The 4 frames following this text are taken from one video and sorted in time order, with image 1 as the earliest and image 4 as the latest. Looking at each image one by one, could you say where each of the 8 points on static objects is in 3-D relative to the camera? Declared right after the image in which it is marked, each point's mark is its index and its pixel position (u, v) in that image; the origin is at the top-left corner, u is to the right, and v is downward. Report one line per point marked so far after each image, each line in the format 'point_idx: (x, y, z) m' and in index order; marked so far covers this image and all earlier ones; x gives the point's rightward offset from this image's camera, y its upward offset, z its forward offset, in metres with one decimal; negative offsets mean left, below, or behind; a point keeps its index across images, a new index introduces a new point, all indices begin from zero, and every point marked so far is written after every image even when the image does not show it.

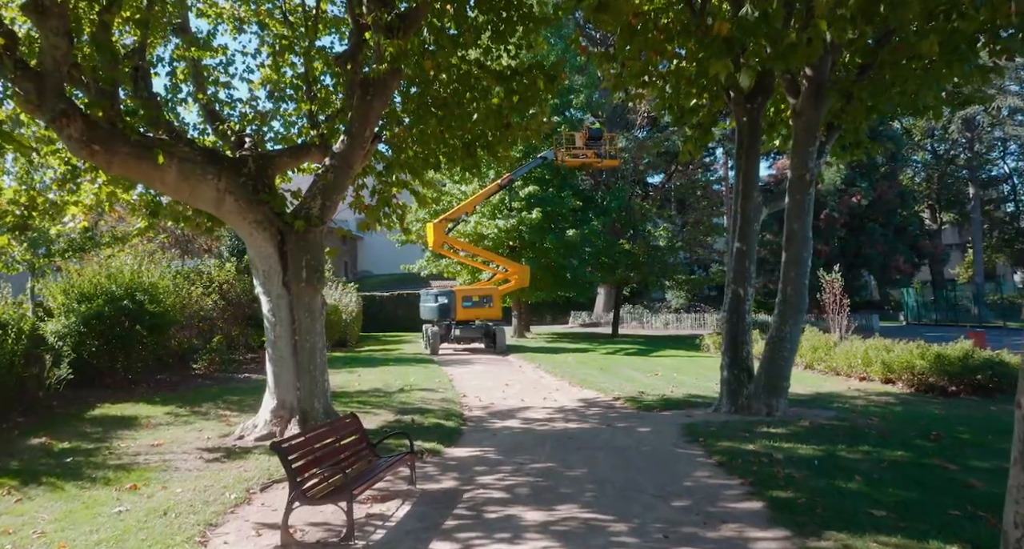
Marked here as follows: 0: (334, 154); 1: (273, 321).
0: (-2.4, +1.6, +10.6) m
1: (-3.1, -0.6, +10.1) m
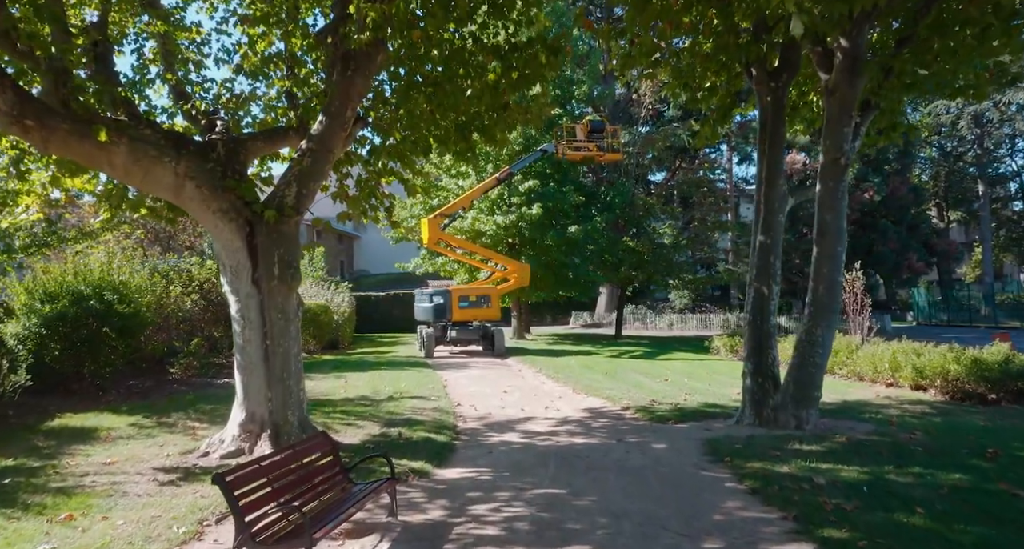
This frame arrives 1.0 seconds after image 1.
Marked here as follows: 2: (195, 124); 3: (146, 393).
0: (-2.4, +1.7, +9.5) m
1: (-3.1, -0.6, +9.0) m
2: (-4.5, +2.1, +11.1) m
3: (-6.6, -2.1, +14.1) m
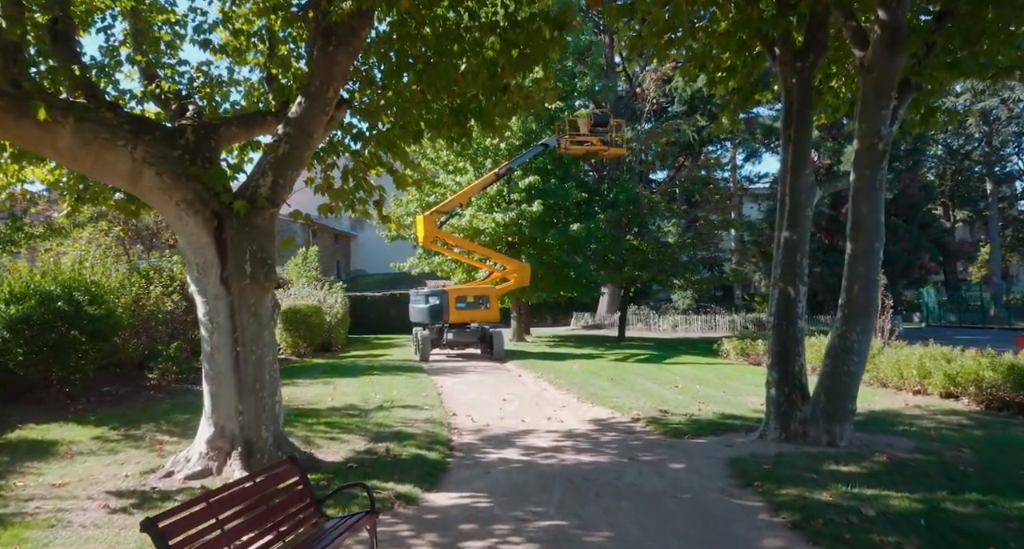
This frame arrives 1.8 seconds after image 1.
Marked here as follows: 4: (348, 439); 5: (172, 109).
0: (-2.4, +1.7, +8.5) m
1: (-3.1, -0.5, +8.0) m
2: (-4.5, +2.2, +10.2) m
3: (-6.6, -2.1, +13.1) m
4: (-2.0, -2.0, +9.3) m
5: (-4.4, +2.1, +10.1) m
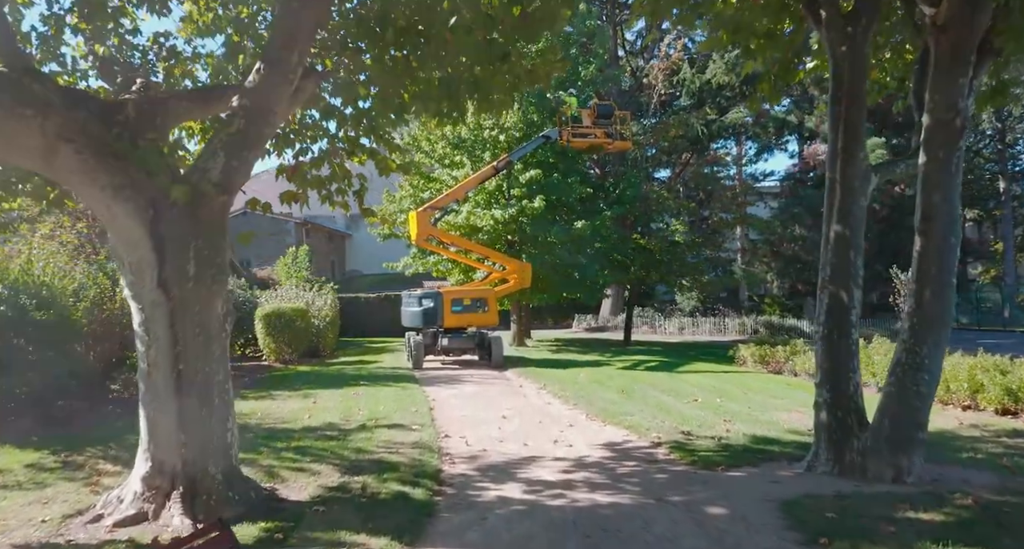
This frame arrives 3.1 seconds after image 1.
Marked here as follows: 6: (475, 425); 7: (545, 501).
0: (-2.4, +1.7, +7.1) m
1: (-3.1, -0.6, +6.6) m
2: (-4.5, +2.1, +8.7) m
3: (-6.6, -2.1, +11.7) m
4: (-2.0, -2.0, +7.9) m
5: (-4.4, +2.1, +8.7) m
6: (-0.5, -2.0, +10.3) m
7: (+0.3, -2.0, +6.9) m
